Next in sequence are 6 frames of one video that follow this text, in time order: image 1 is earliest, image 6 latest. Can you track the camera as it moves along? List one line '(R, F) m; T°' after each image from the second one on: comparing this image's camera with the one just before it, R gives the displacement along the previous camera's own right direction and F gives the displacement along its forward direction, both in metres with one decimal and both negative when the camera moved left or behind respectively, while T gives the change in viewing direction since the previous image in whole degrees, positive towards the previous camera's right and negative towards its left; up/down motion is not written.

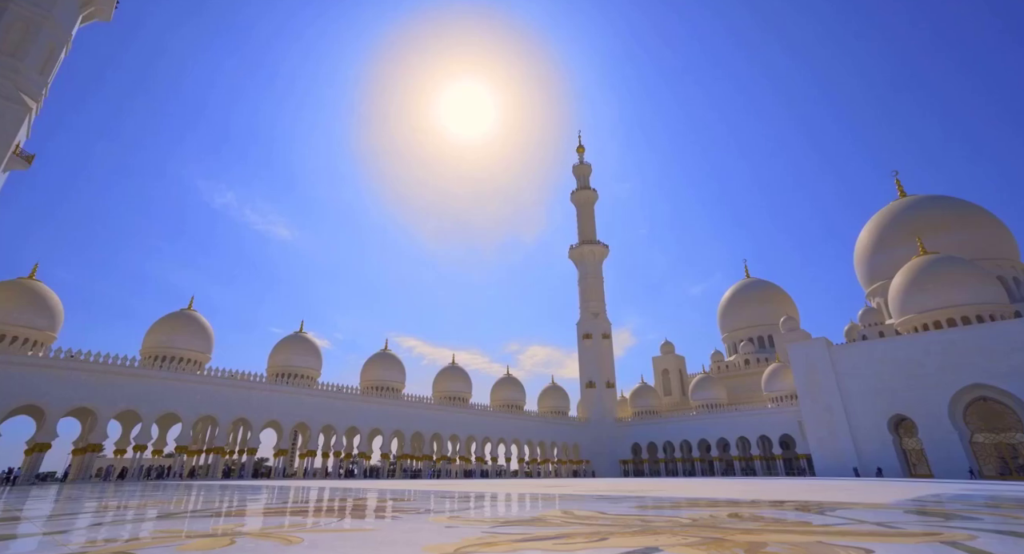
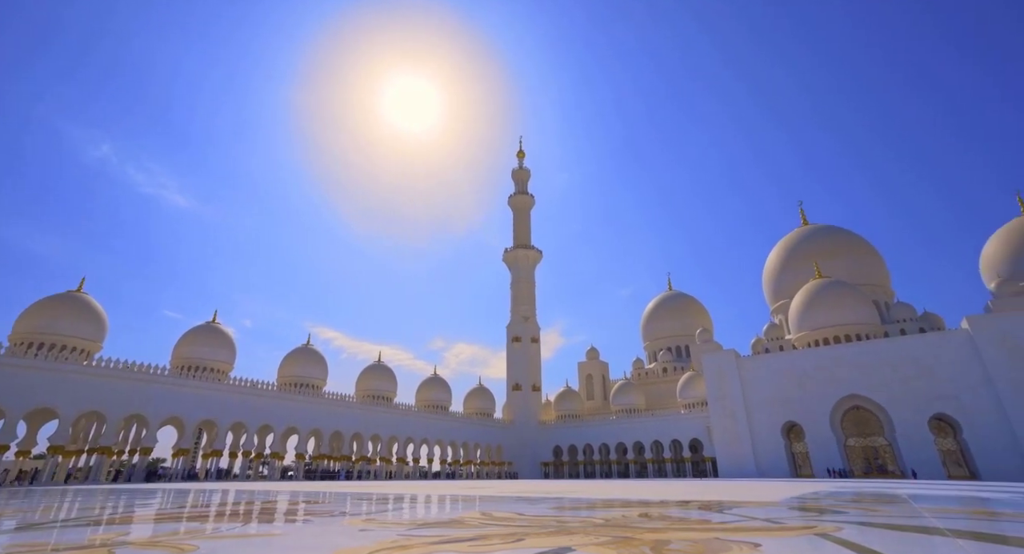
(+0.4, -0.2) m; +8°
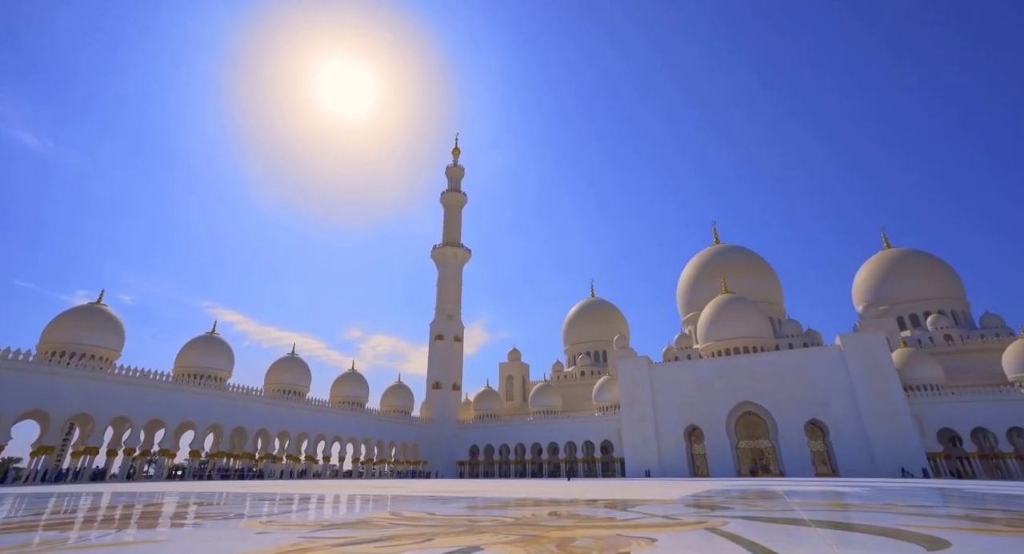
(0.0, -0.8) m; +8°
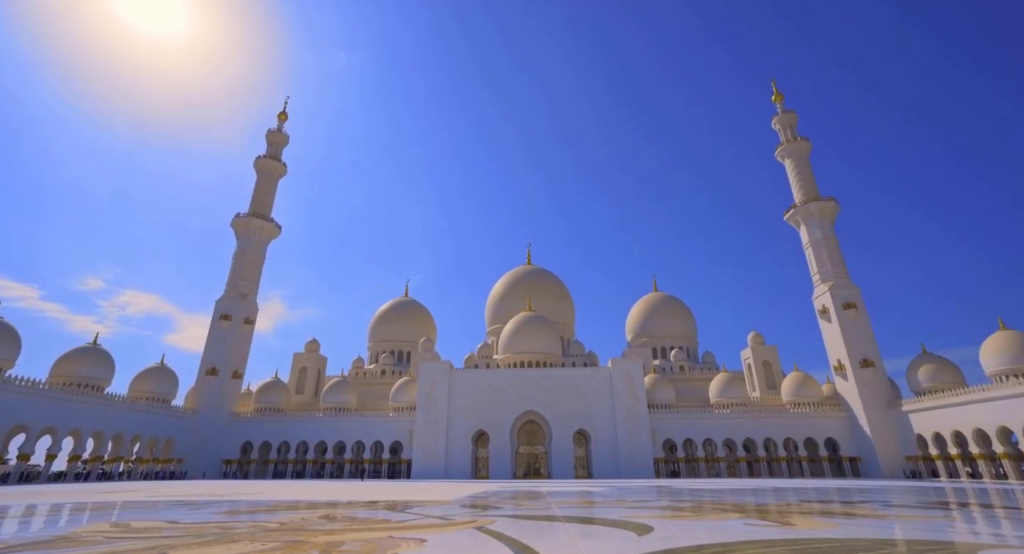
(0.0, -0.5) m; +20°
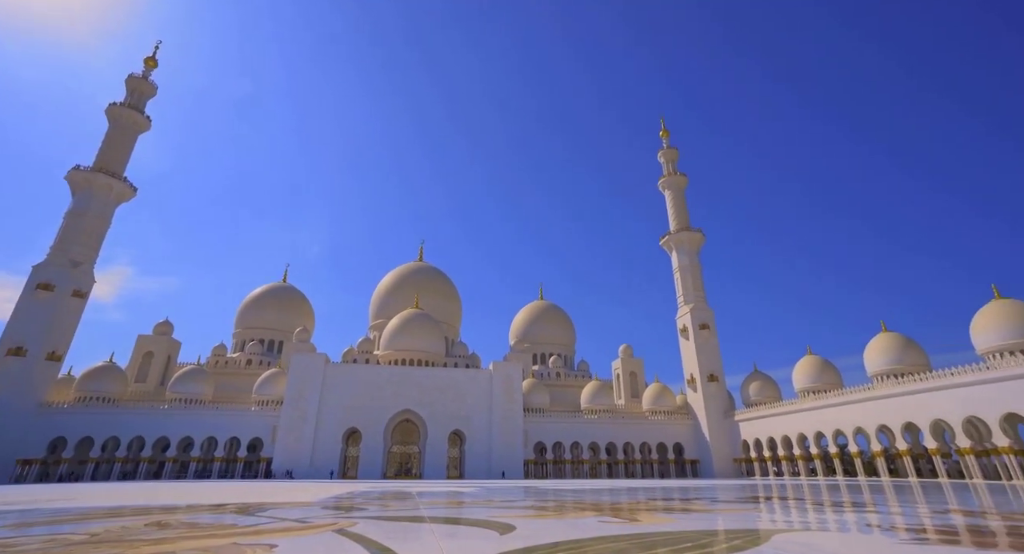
(0.0, +0.1) m; +12°
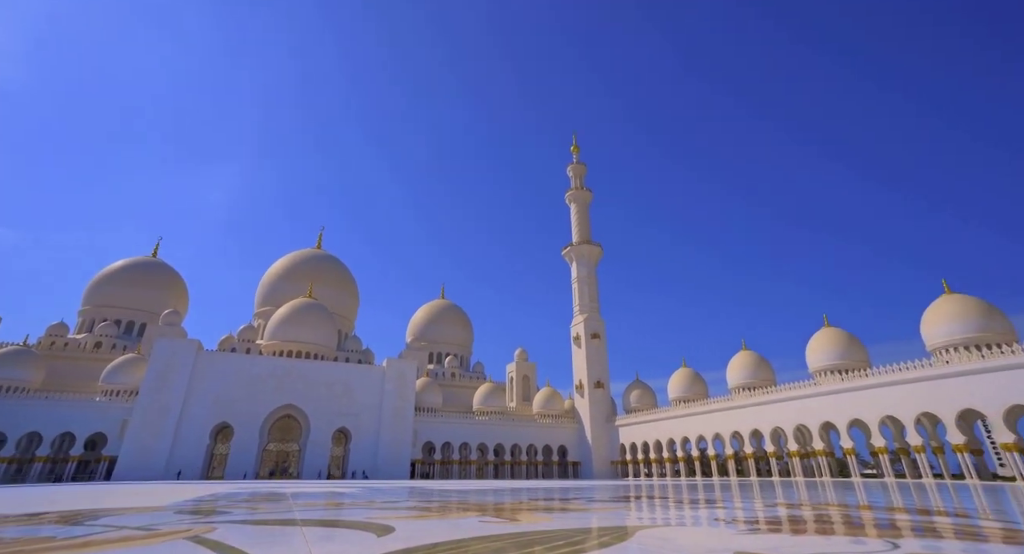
(+0.1, +0.3) m; +11°
